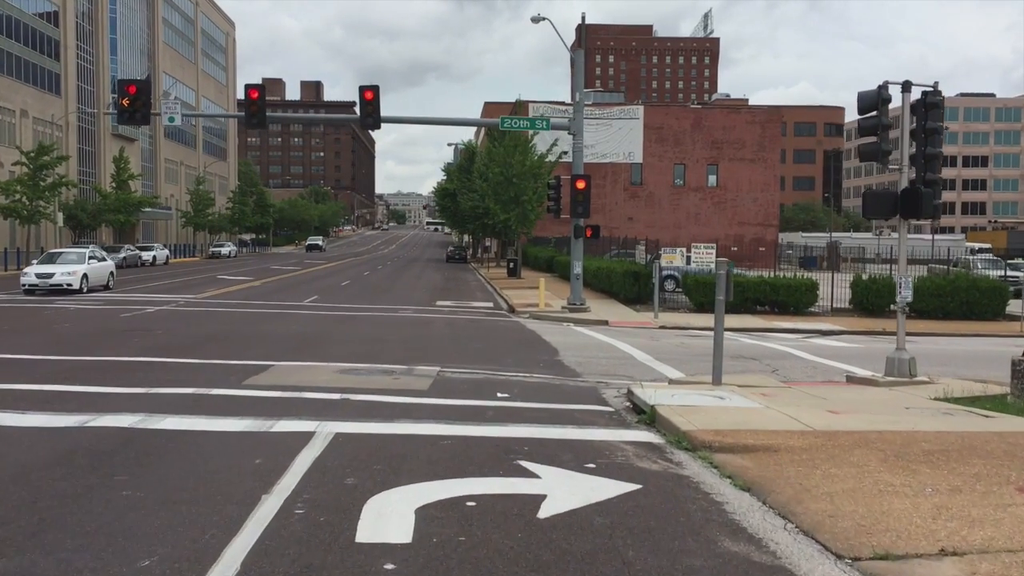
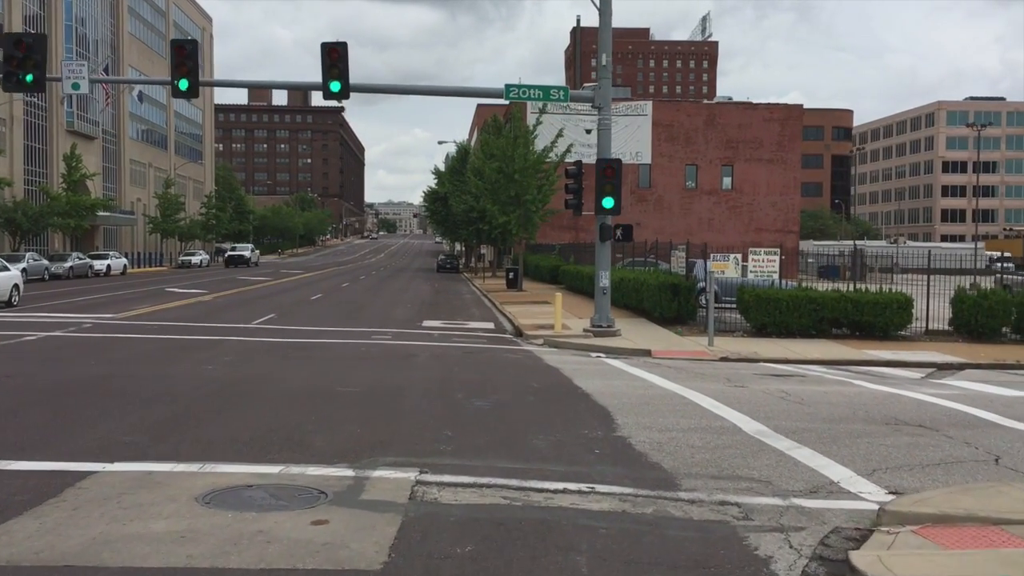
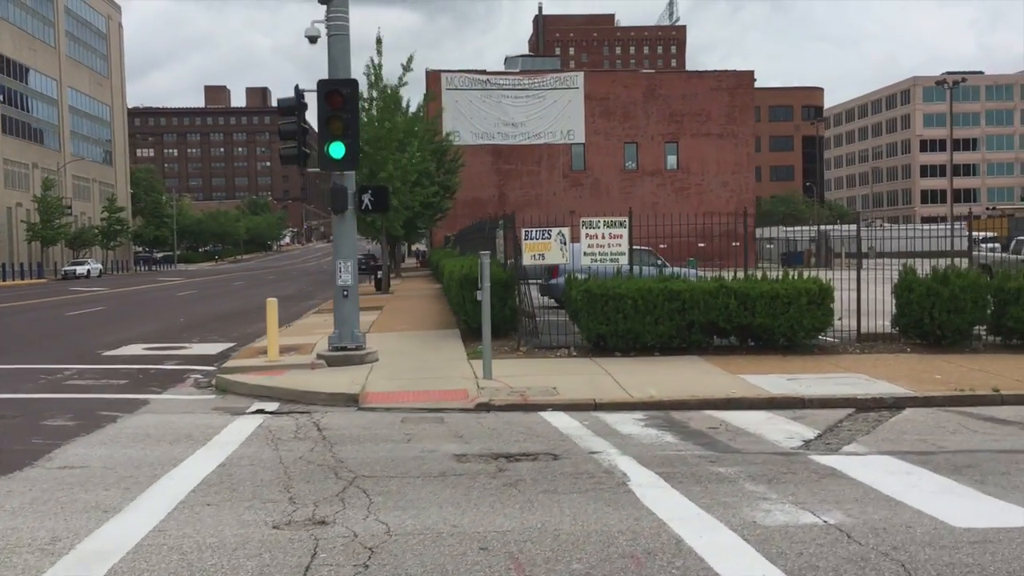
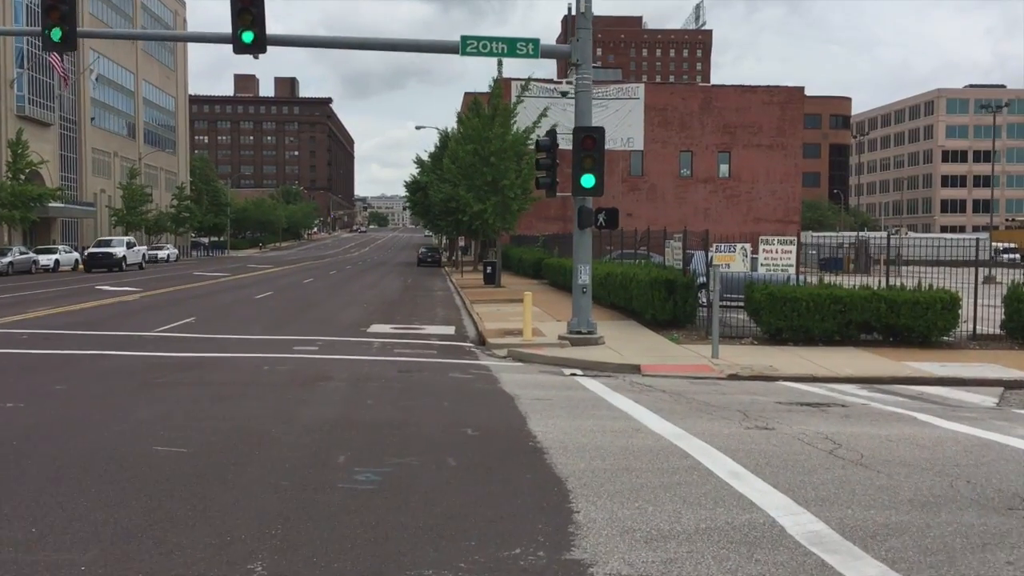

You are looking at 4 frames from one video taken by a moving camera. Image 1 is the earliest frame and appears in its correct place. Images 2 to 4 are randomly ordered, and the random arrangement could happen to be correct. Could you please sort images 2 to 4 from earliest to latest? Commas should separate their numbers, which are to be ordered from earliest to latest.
2, 4, 3
